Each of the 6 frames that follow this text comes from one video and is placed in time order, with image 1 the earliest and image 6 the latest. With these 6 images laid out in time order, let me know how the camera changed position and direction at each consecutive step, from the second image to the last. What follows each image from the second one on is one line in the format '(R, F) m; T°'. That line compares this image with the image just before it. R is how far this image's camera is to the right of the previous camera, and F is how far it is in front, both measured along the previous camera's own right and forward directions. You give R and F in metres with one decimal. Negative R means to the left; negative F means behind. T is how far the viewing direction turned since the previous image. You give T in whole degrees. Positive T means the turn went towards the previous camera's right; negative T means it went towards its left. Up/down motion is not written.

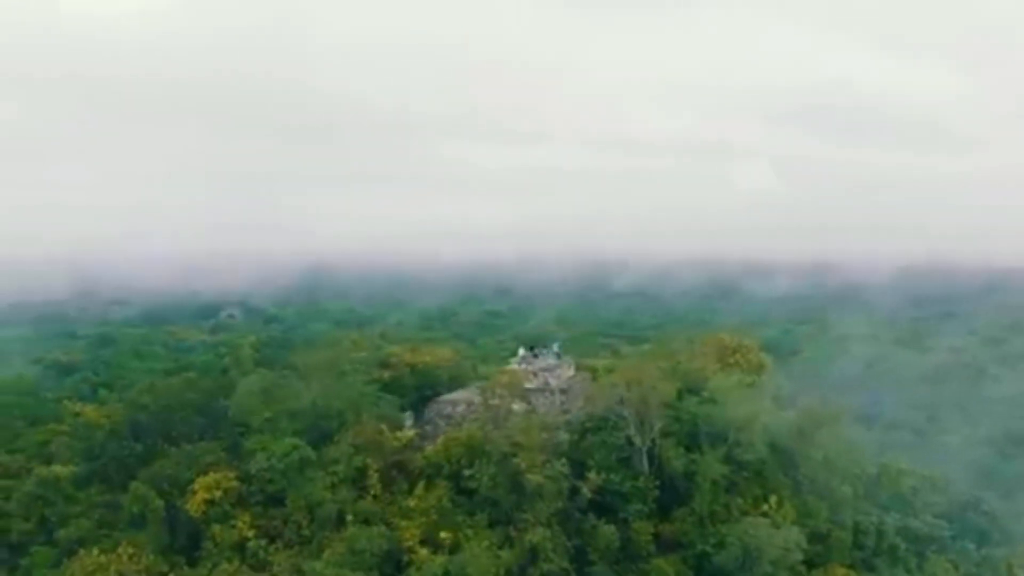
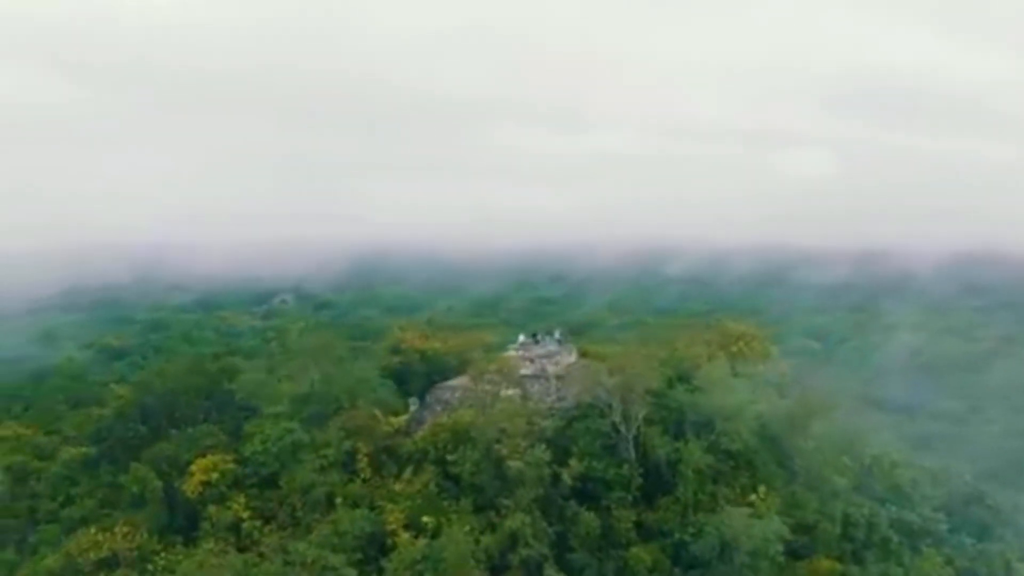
(+1.5, -0.1) m; -4°
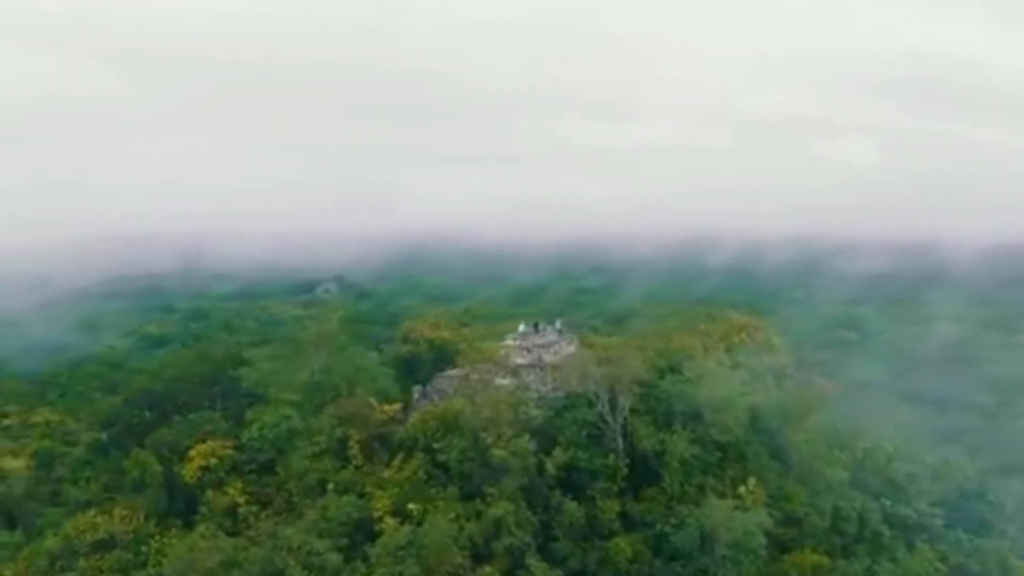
(+1.3, -0.1) m; -4°
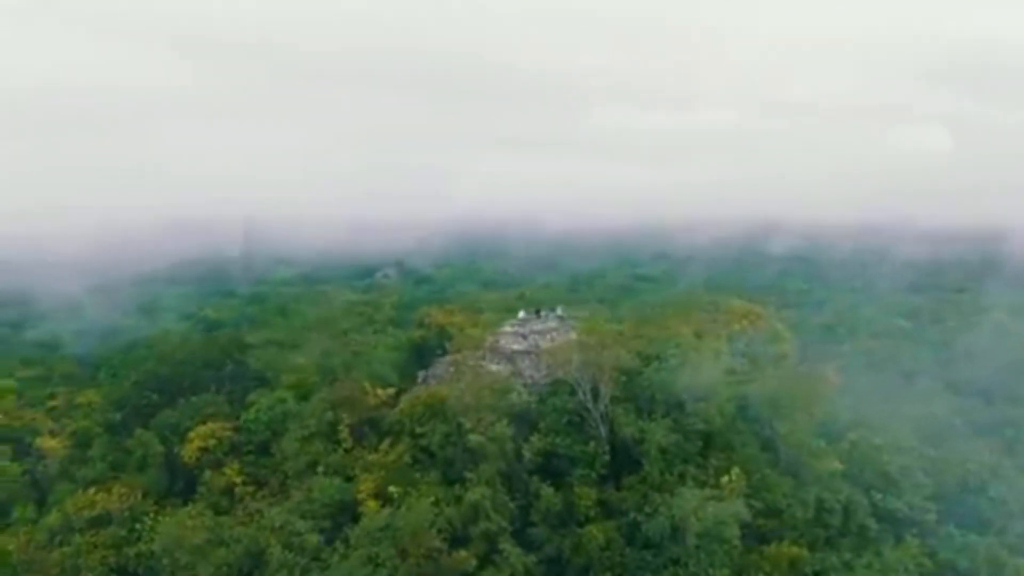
(+1.8, 0.0) m; -5°
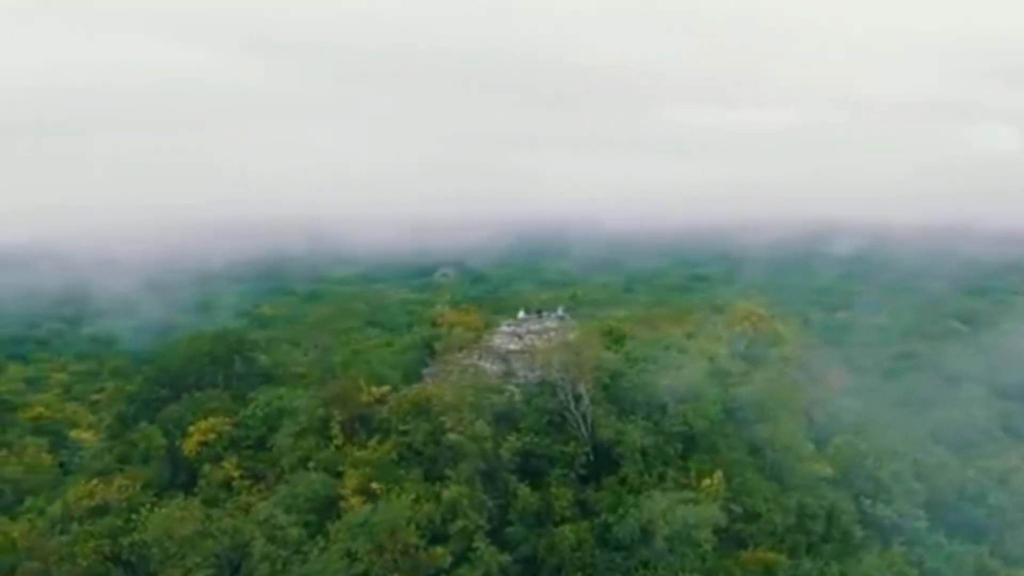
(+1.8, 0.0) m; -5°
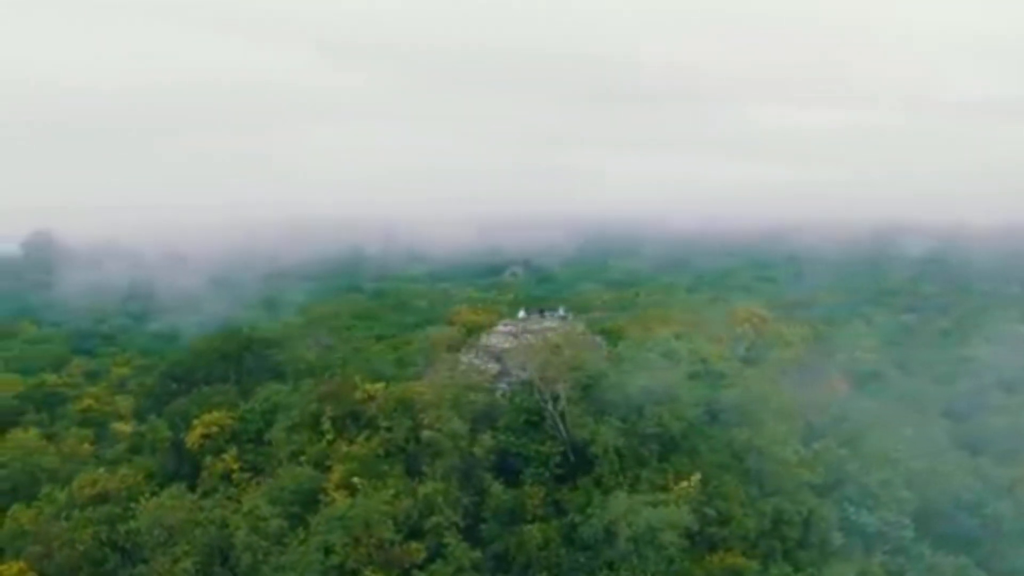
(+2.1, +0.1) m; -6°
